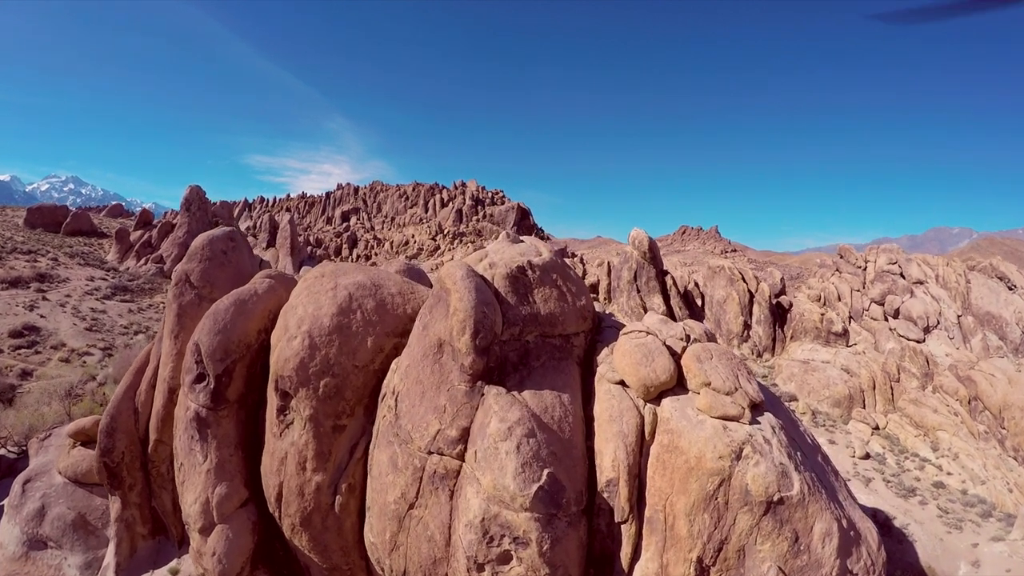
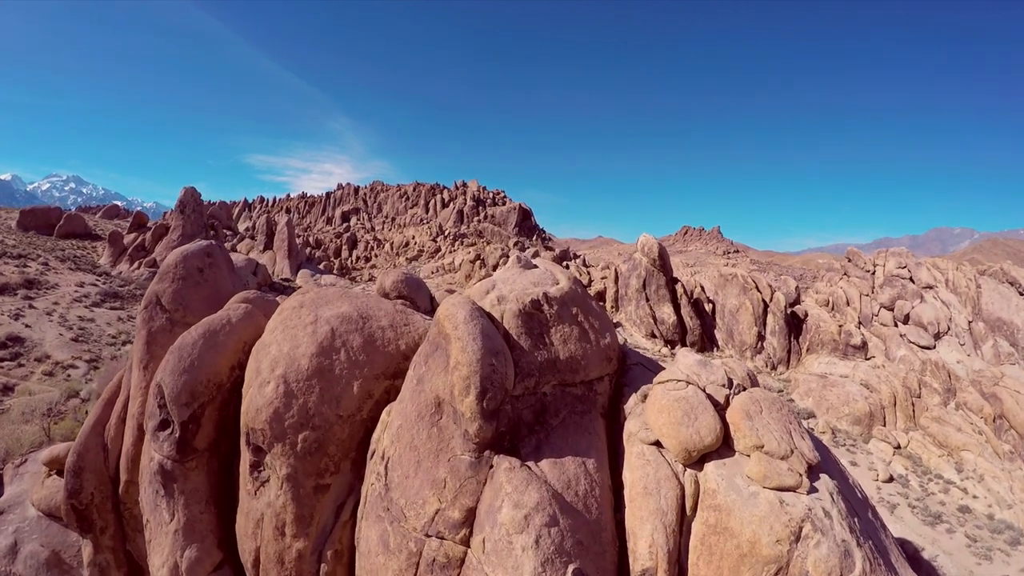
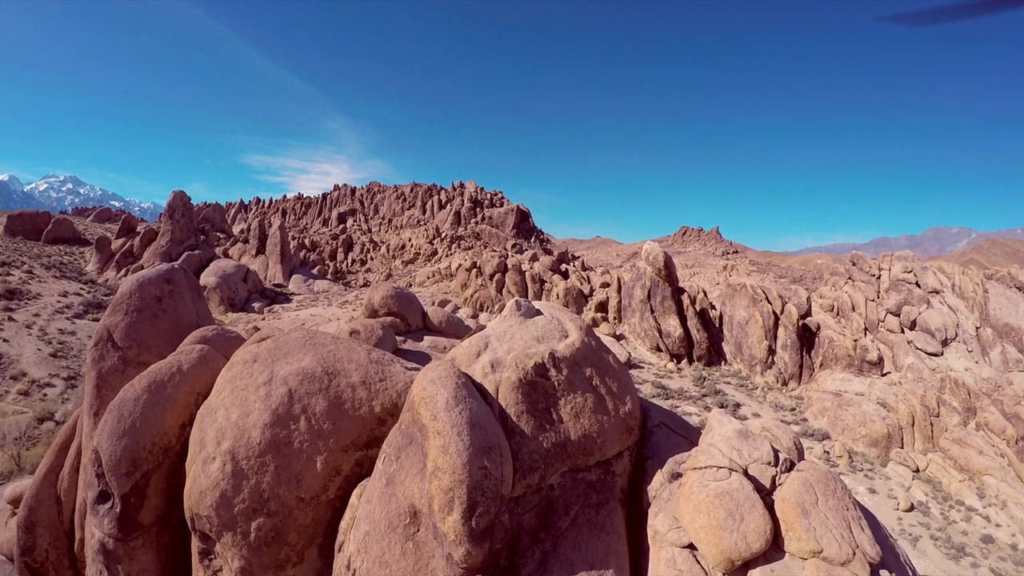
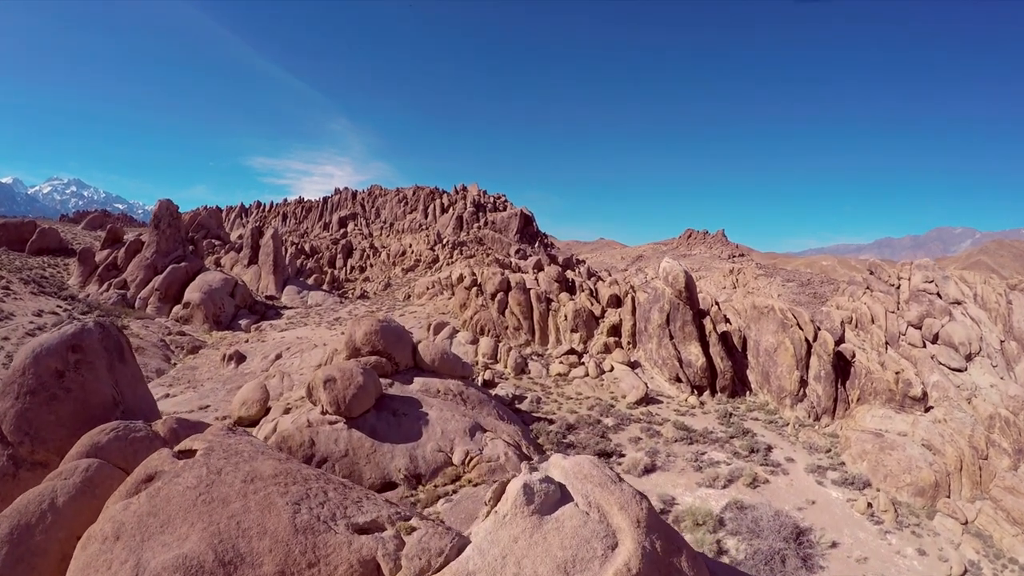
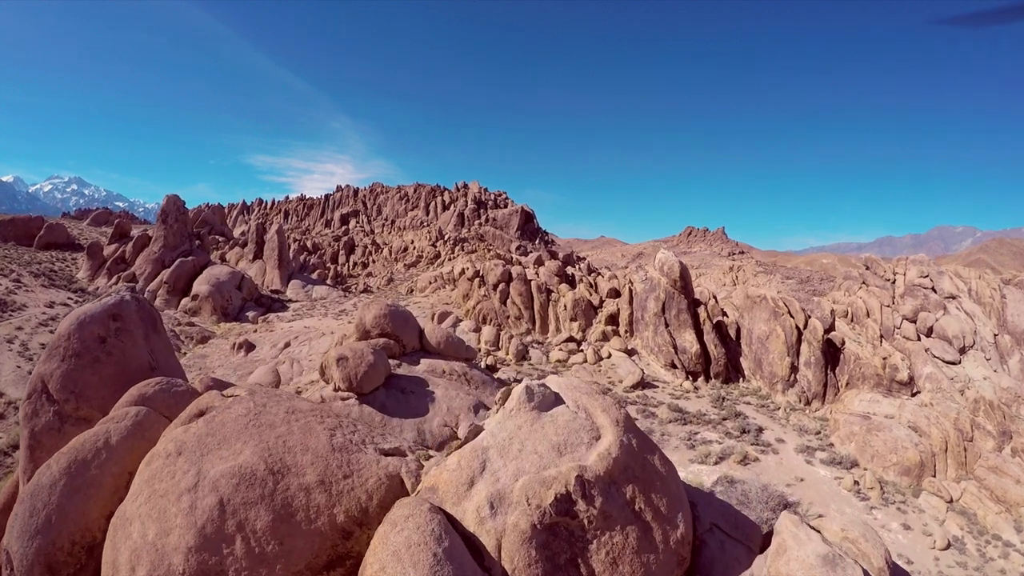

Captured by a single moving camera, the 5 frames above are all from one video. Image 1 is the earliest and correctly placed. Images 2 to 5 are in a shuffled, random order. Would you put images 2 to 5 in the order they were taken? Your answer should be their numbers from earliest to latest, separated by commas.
2, 3, 5, 4
